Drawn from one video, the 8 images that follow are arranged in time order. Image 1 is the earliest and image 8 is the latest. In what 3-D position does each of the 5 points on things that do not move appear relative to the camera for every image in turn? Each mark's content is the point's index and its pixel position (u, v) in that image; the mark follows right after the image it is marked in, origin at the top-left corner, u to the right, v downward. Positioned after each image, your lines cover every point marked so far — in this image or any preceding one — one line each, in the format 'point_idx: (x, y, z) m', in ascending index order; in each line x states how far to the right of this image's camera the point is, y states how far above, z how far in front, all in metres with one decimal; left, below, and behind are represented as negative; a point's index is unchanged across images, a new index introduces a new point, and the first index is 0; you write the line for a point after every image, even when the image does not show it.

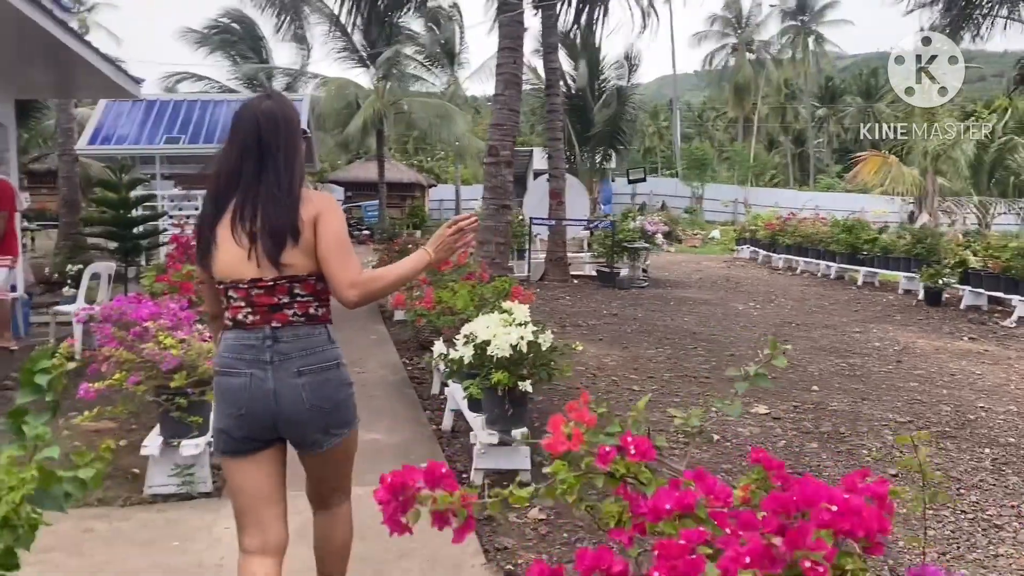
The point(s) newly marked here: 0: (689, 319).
0: (+1.9, -0.4, +9.6) m
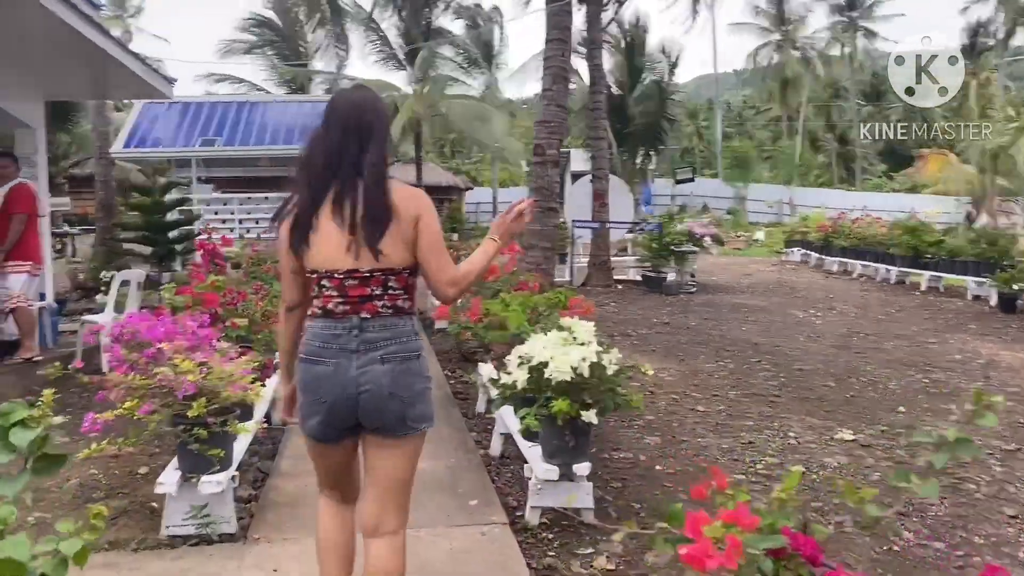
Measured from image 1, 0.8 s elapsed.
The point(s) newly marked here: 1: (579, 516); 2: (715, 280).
0: (+2.4, -0.4, +9.0) m
1: (+0.3, -0.9, +3.6) m
2: (+3.5, +0.1, +15.2) m
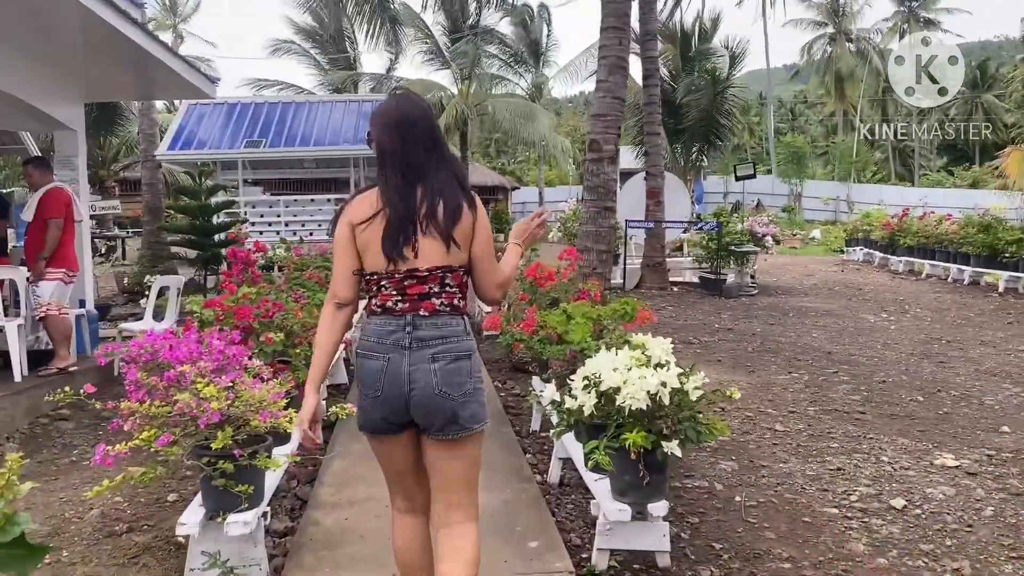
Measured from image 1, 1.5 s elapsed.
0: (+2.9, -0.5, +8.5) m
1: (+0.5, -1.0, +3.1) m
2: (+4.4, +0.1, +14.5) m
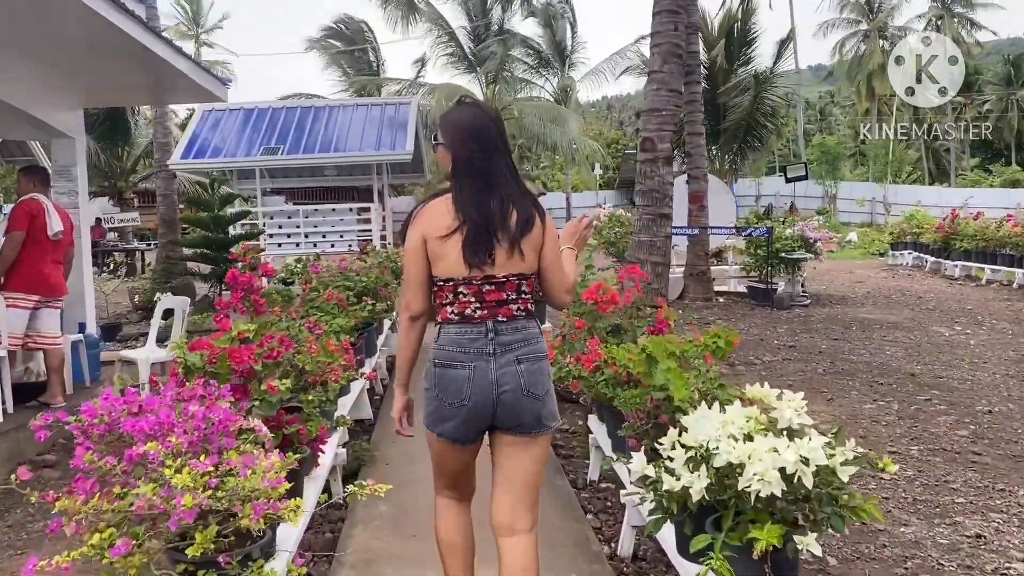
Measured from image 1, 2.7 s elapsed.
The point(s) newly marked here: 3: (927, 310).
0: (+3.3, -0.6, +7.6) m
1: (+0.7, -1.1, +2.3) m
2: (+4.9, 0.0, +13.7) m
3: (+5.1, -0.3, +10.8) m
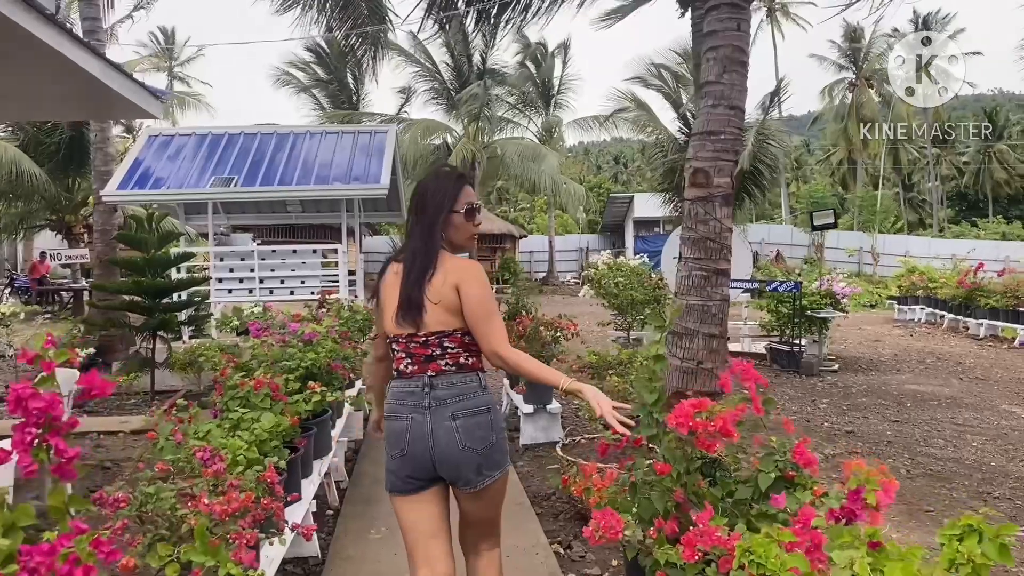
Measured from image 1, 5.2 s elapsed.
0: (+3.3, -1.1, +6.1) m
1: (+0.8, -1.3, +0.8) m
2: (+4.7, -0.9, +12.2) m
3: (+5.0, -1.0, +9.4) m
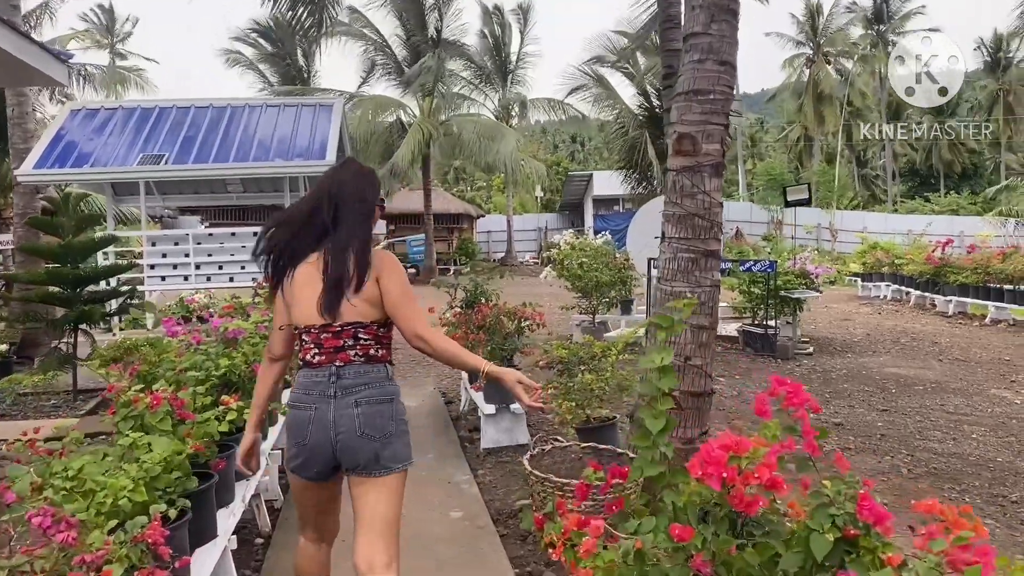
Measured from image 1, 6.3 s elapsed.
0: (+3.0, -1.0, +5.7) m
1: (+0.8, -1.3, +0.2) m
2: (+4.1, -0.6, +11.8) m
3: (+4.6, -0.8, +9.0) m
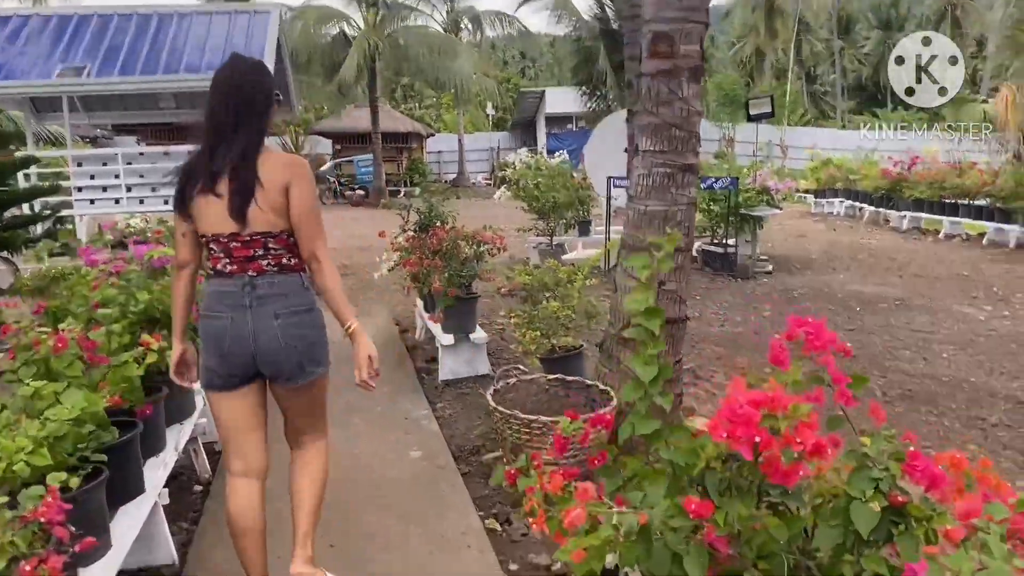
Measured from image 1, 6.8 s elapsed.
0: (+2.7, -0.4, +5.6) m
1: (+0.9, -1.3, 0.0) m
2: (+3.5, +0.5, +11.7) m
3: (+4.1, +0.1, +8.9) m
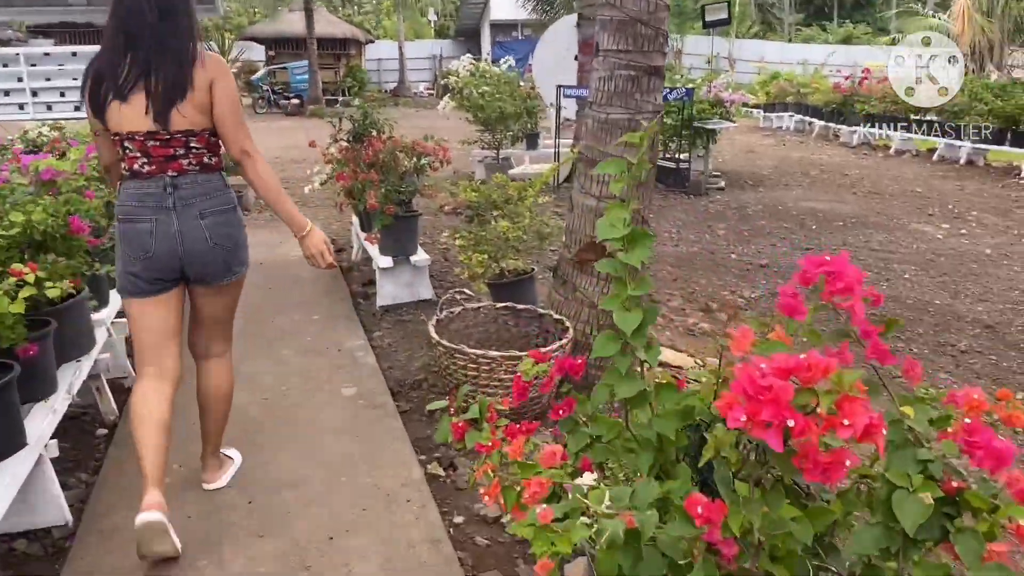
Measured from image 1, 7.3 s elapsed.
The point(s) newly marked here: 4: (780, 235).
0: (+2.4, +0.1, +5.4) m
1: (+0.9, -1.4, -0.2) m
2: (+2.8, +1.6, +11.4) m
3: (+3.6, +0.9, +8.7) m
4: (+2.0, +0.4, +6.7) m
